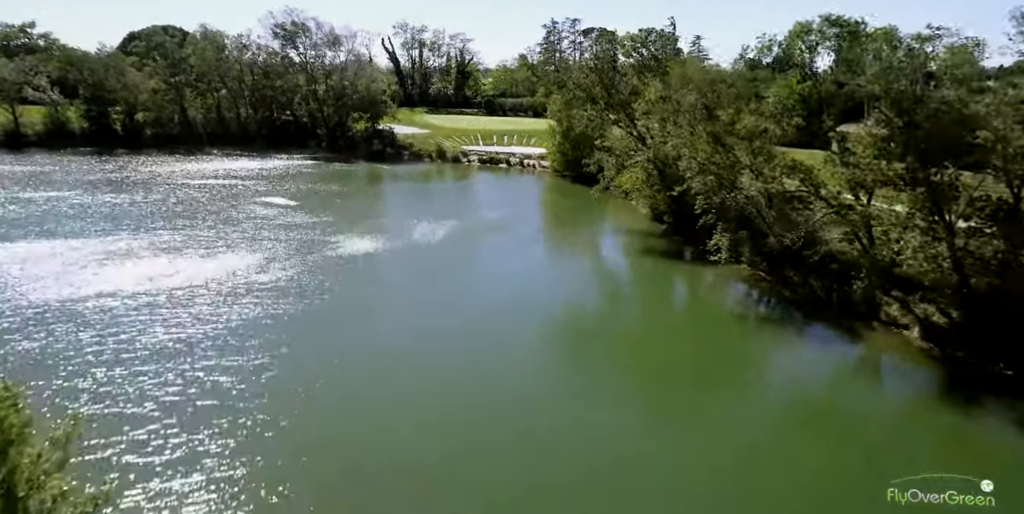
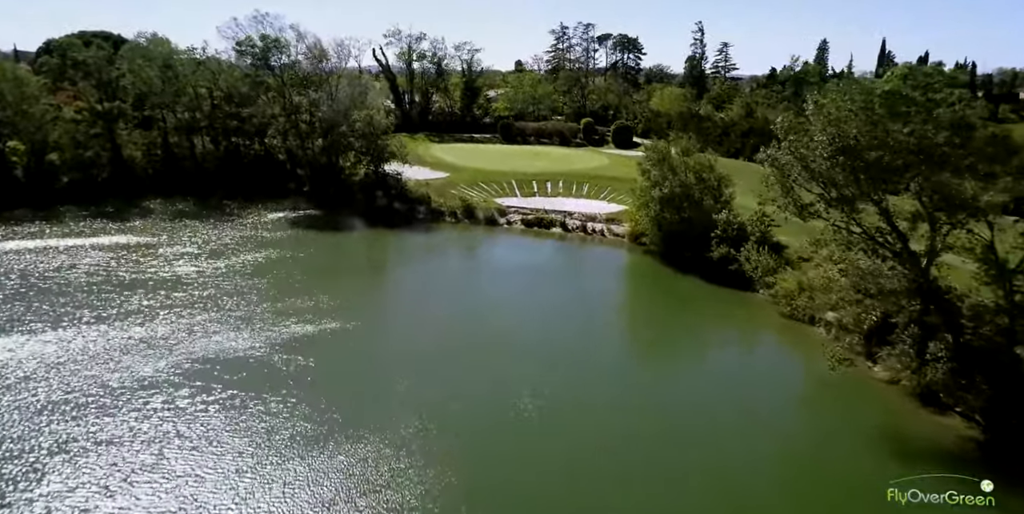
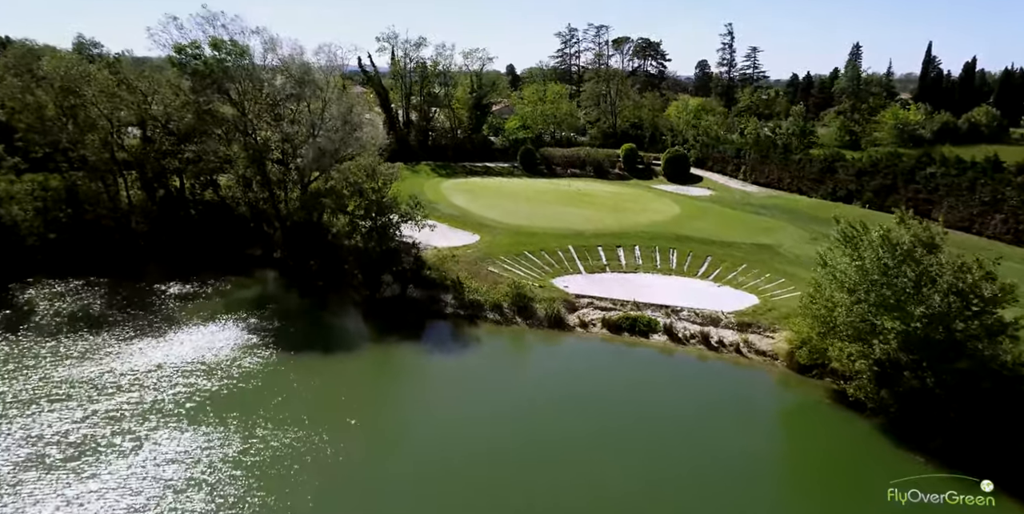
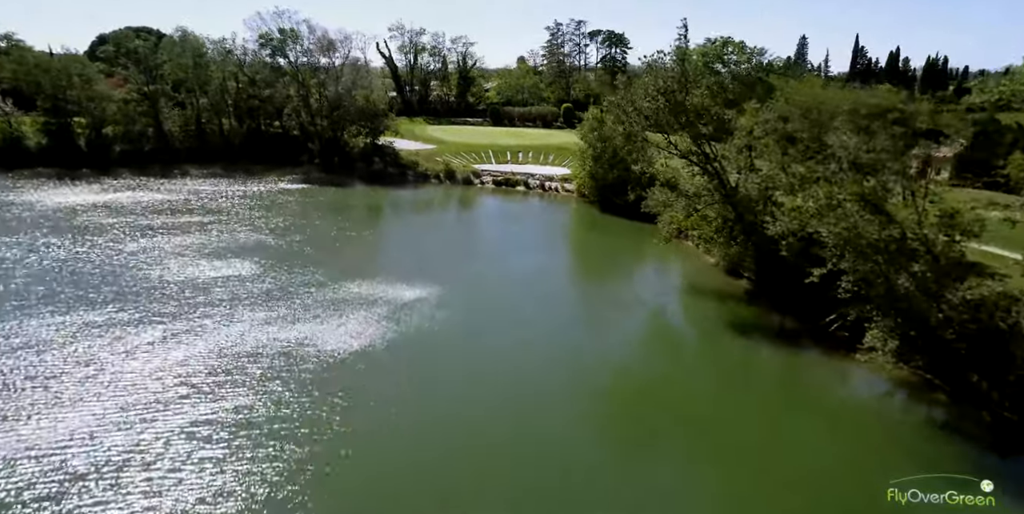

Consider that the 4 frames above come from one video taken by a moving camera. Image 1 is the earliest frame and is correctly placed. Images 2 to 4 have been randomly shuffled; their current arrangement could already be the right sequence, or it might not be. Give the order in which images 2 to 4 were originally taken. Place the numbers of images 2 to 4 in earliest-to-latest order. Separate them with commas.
4, 2, 3
